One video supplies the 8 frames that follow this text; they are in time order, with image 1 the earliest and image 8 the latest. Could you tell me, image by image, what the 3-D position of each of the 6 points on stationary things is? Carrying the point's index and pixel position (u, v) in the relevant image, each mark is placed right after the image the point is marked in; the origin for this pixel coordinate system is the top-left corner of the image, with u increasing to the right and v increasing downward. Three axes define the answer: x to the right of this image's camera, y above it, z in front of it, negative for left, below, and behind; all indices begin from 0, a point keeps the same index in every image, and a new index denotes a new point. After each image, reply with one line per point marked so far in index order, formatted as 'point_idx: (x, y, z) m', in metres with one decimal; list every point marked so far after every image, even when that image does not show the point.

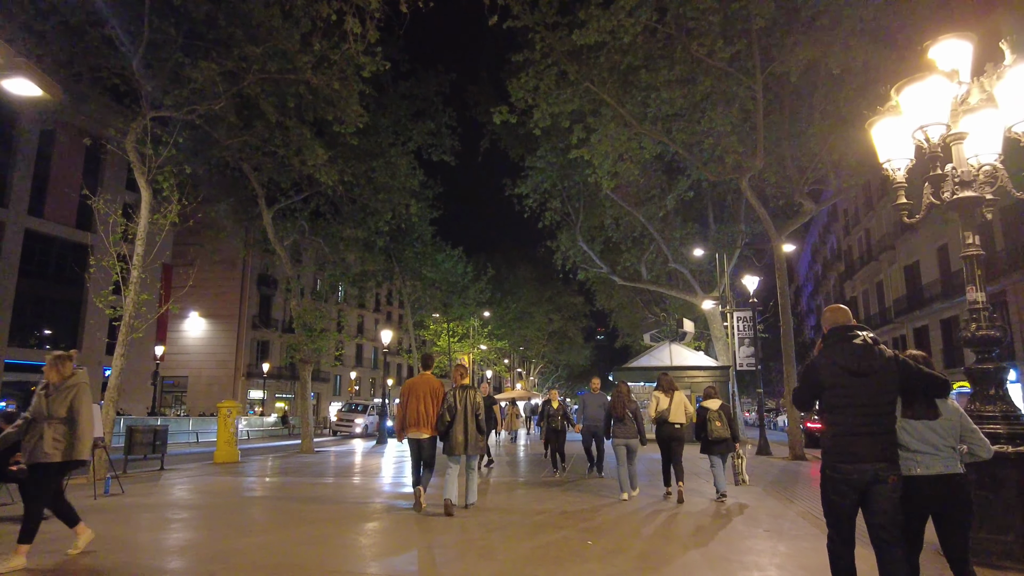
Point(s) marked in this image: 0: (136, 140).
0: (-7.8, +3.1, +13.8) m
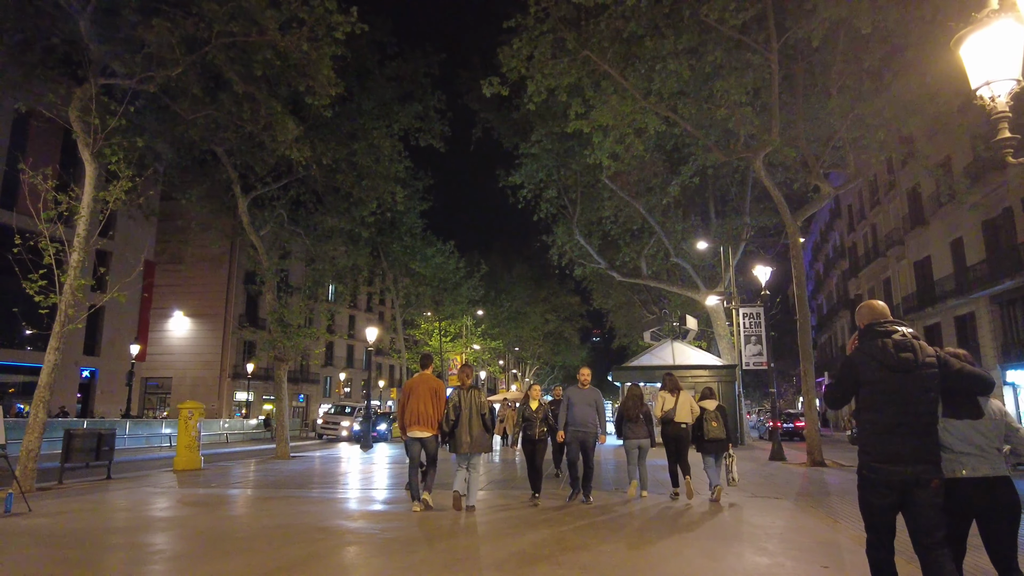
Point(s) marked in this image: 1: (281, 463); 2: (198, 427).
0: (-8.0, +3.3, +12.3) m
1: (-6.0, -4.9, +18.3) m
2: (-7.1, -3.2, +15.0) m
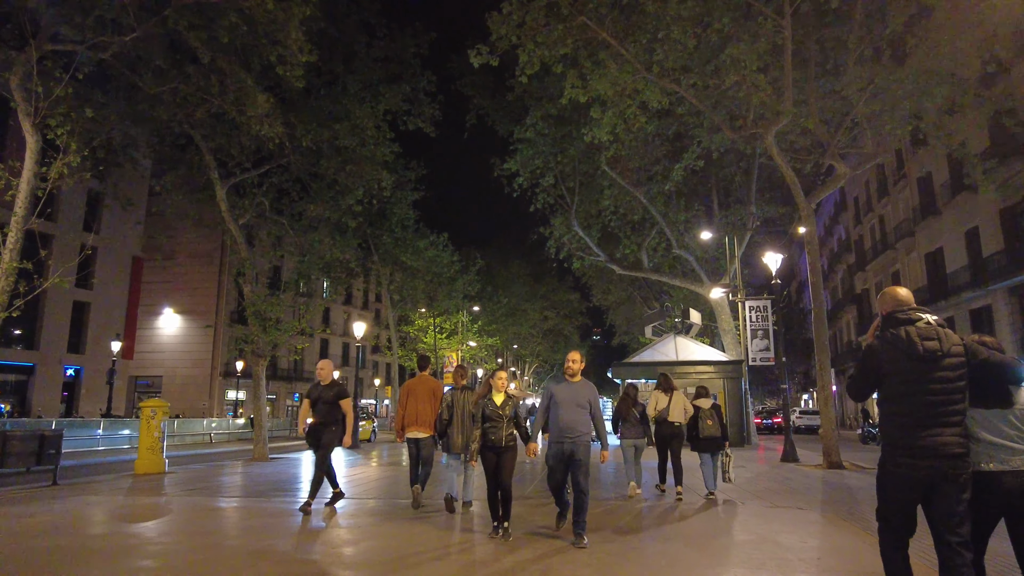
0: (-8.2, +3.6, +11.1) m
1: (-6.2, -4.6, +17.2) m
2: (-7.3, -2.9, +13.9) m
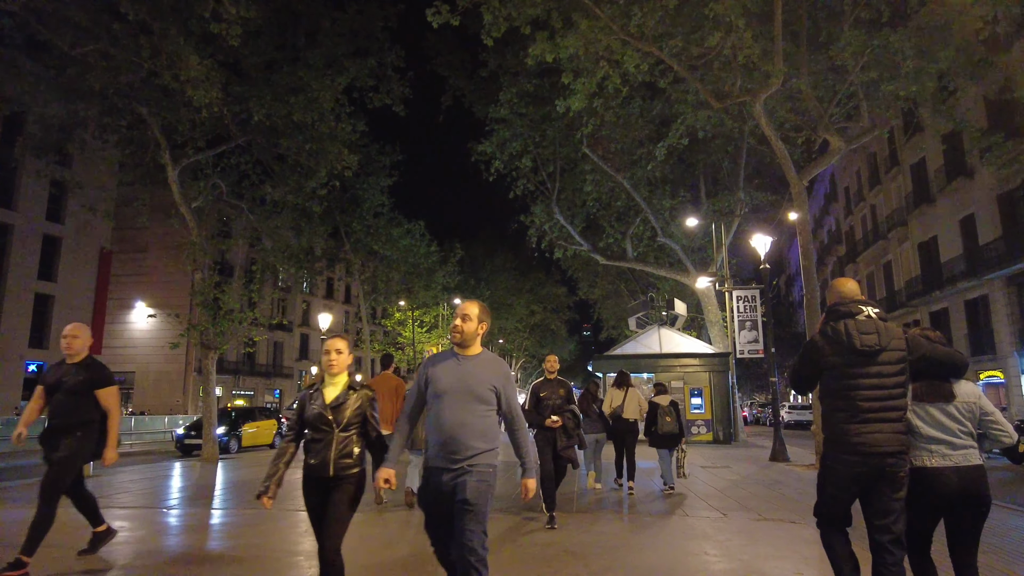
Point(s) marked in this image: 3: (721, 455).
0: (-8.9, +3.9, +9.7) m
1: (-7.0, -4.3, +15.8) m
2: (-8.0, -2.6, +12.5) m
3: (+5.5, -4.4, +17.6) m
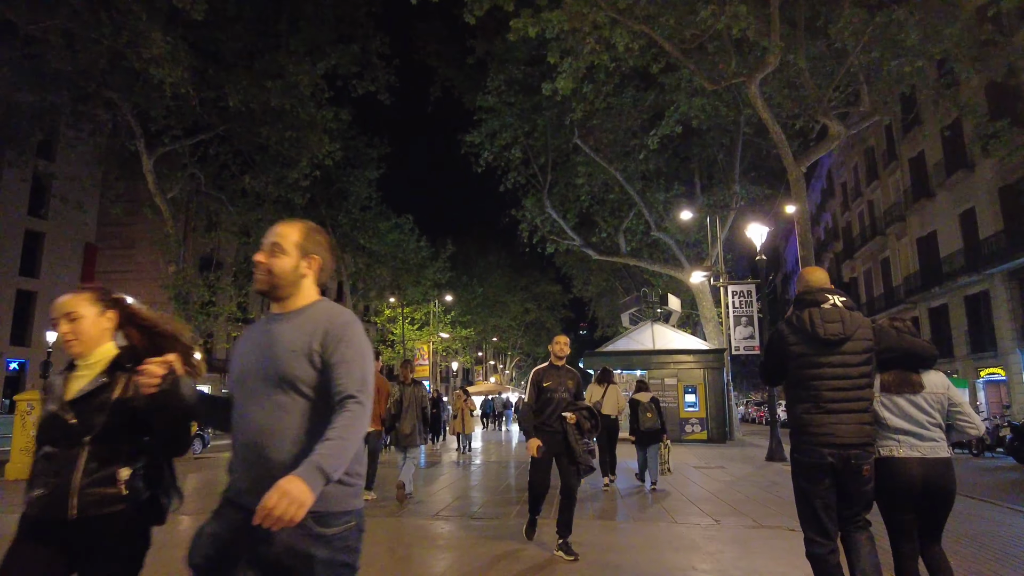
0: (-9.2, +4.0, +9.0) m
1: (-7.3, -4.1, +15.1) m
2: (-8.3, -2.4, +11.8) m
3: (+5.2, -4.3, +17.0) m
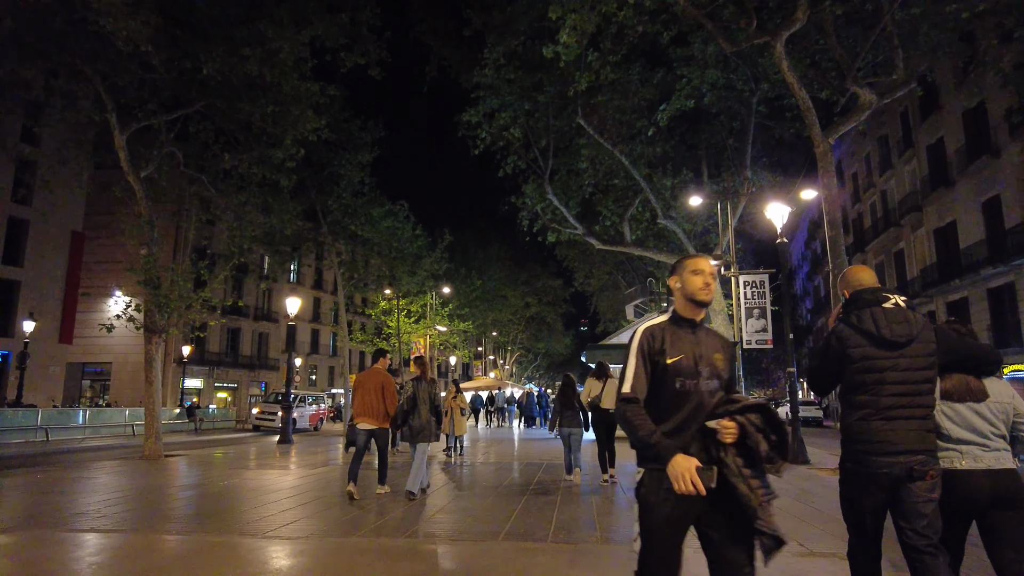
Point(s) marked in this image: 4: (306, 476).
0: (-9.2, +4.4, +7.7) m
1: (-7.4, -3.8, +13.9) m
2: (-8.4, -2.1, +10.6) m
3: (+5.1, -4.0, +15.8) m
4: (-4.0, -3.6, +12.7) m
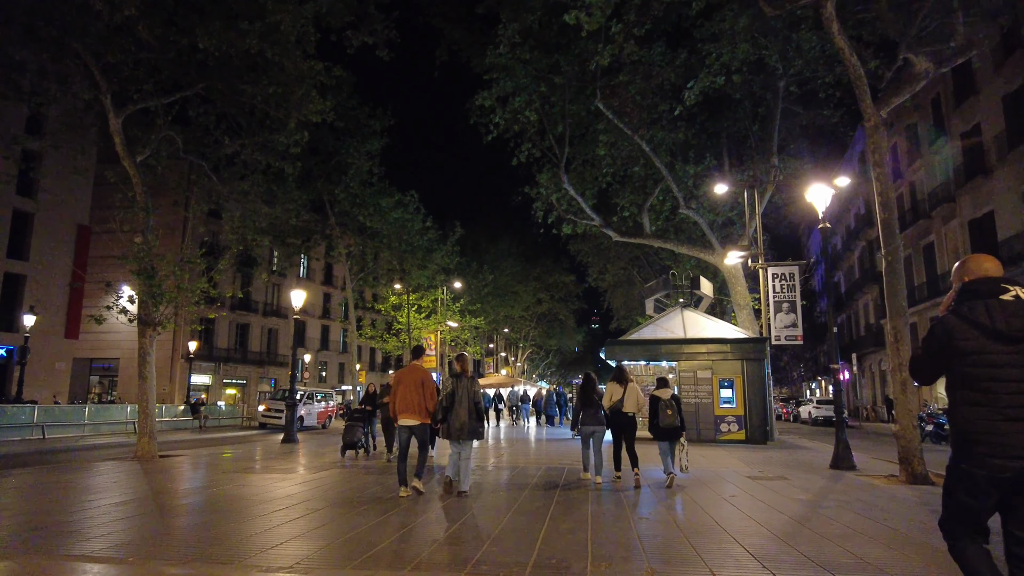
0: (-9.0, +4.5, +6.8) m
1: (-7.0, -3.6, +13.0) m
2: (-8.1, -1.9, +9.7) m
3: (+5.4, -3.8, +14.7) m
4: (-3.6, -3.4, +11.8) m
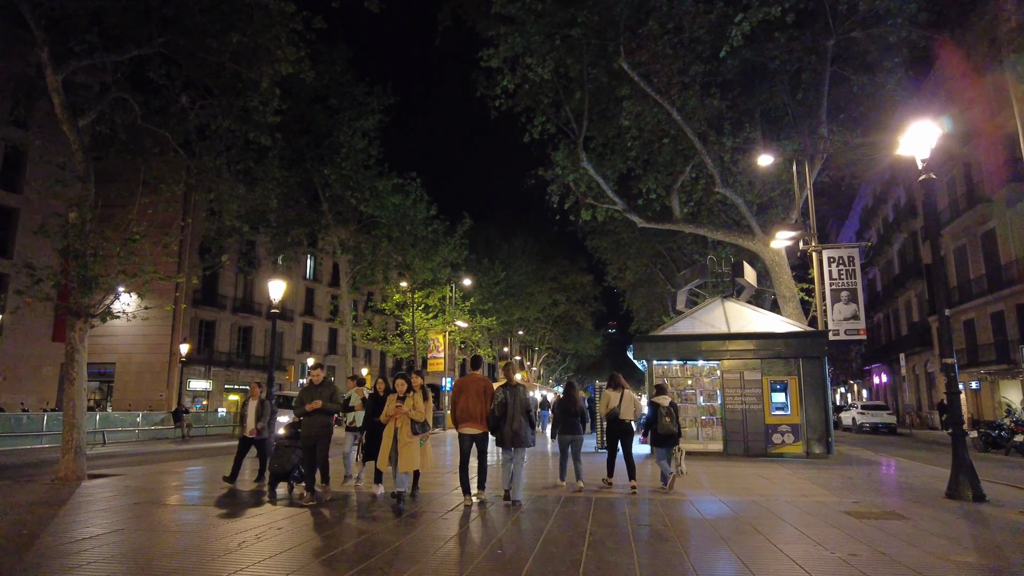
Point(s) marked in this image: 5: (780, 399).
0: (-9.0, +4.9, +4.3) m
1: (-6.9, -3.3, +10.4) m
2: (-8.1, -1.6, +7.1) m
3: (+5.6, -3.4, +11.8) m
4: (-3.5, -3.1, +9.1) m
5: (+6.3, -2.6, +15.7) m
